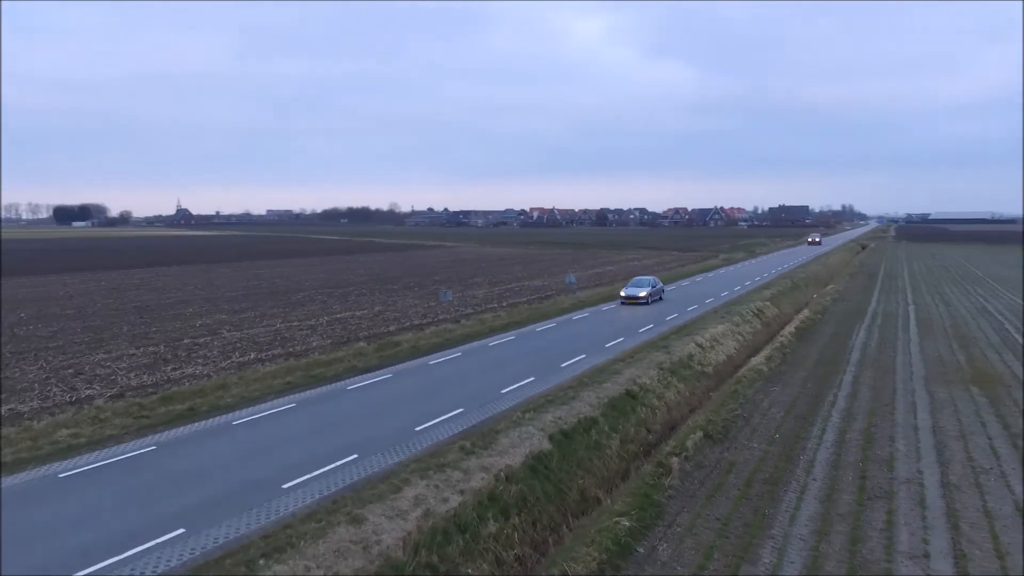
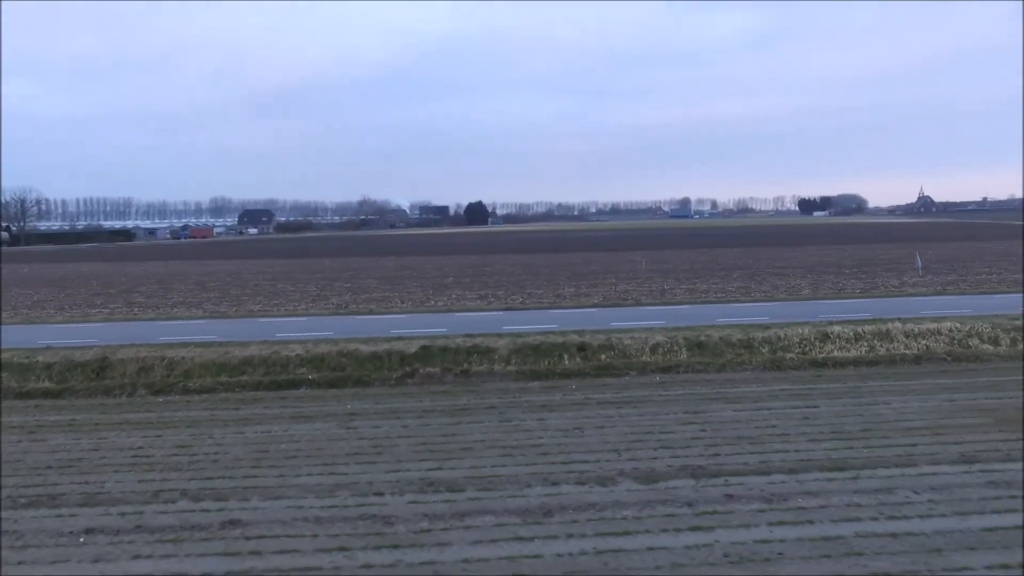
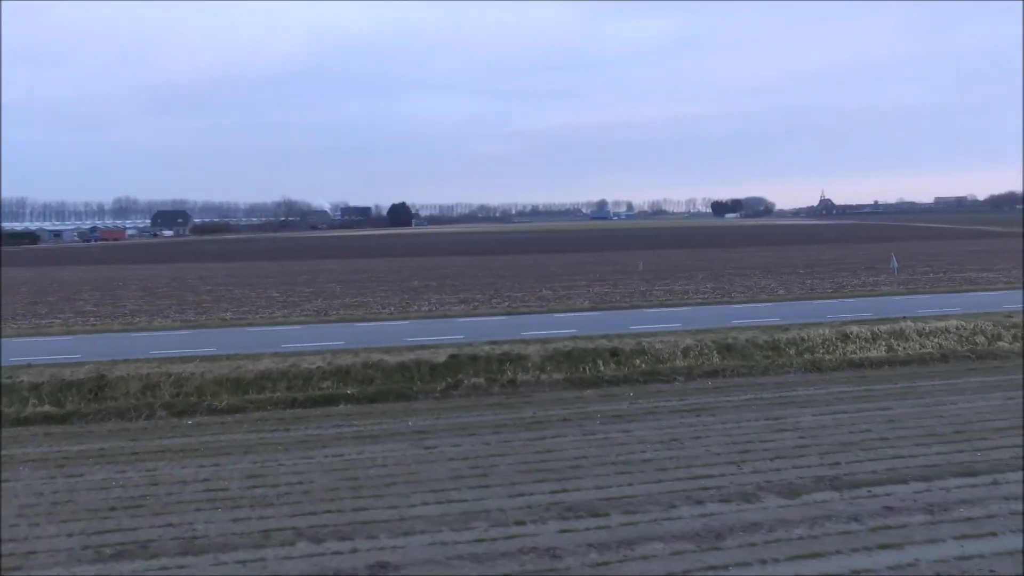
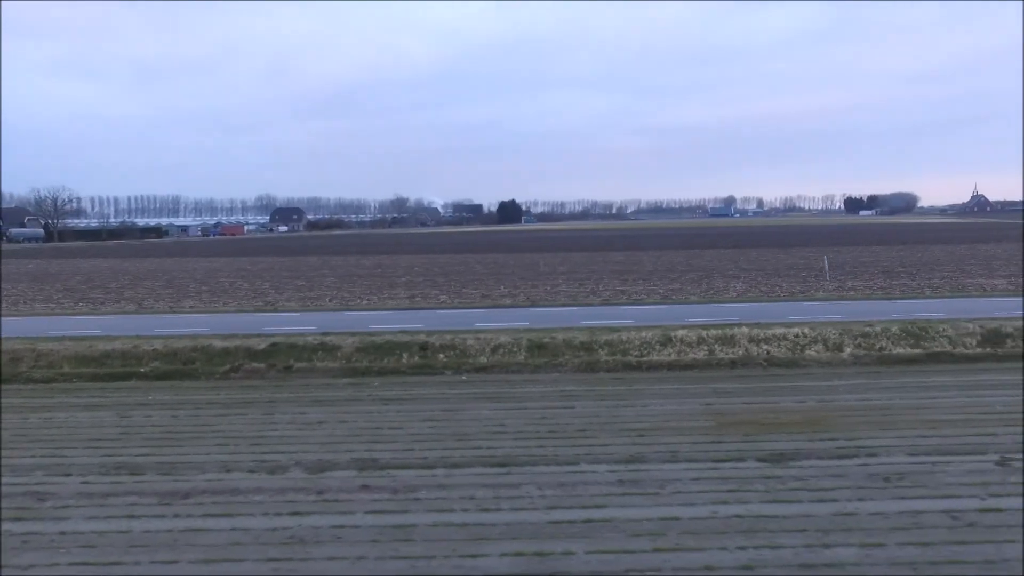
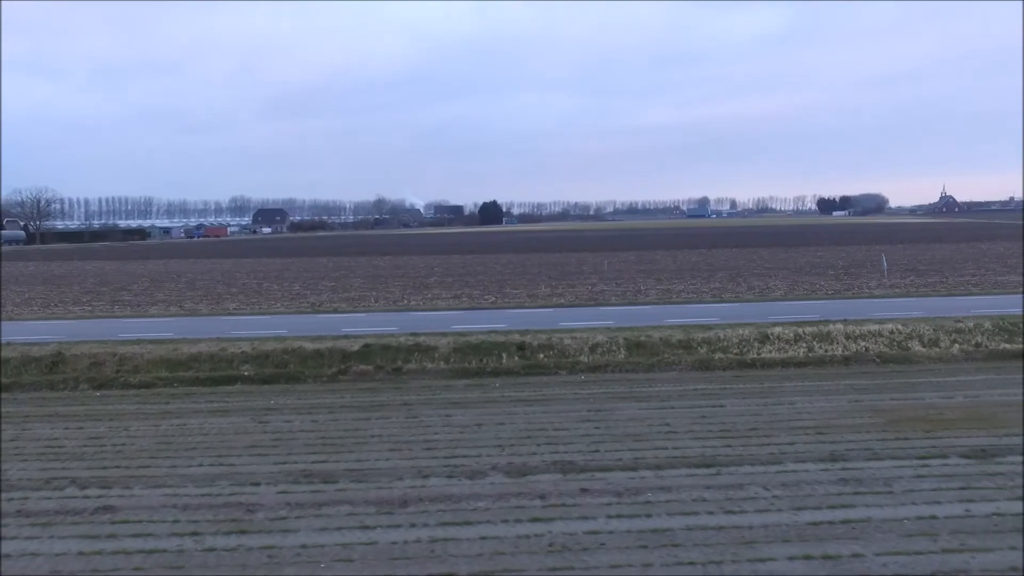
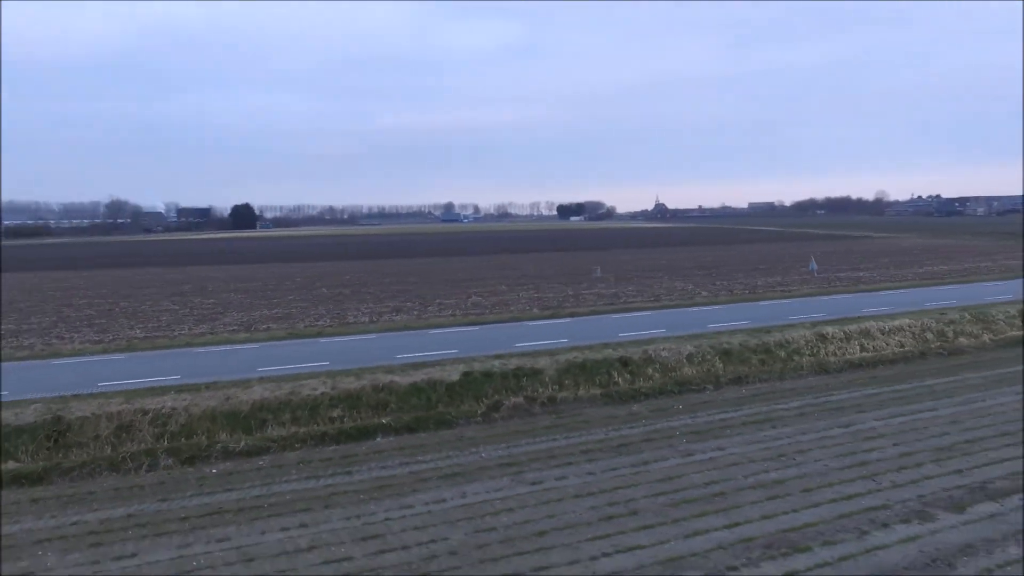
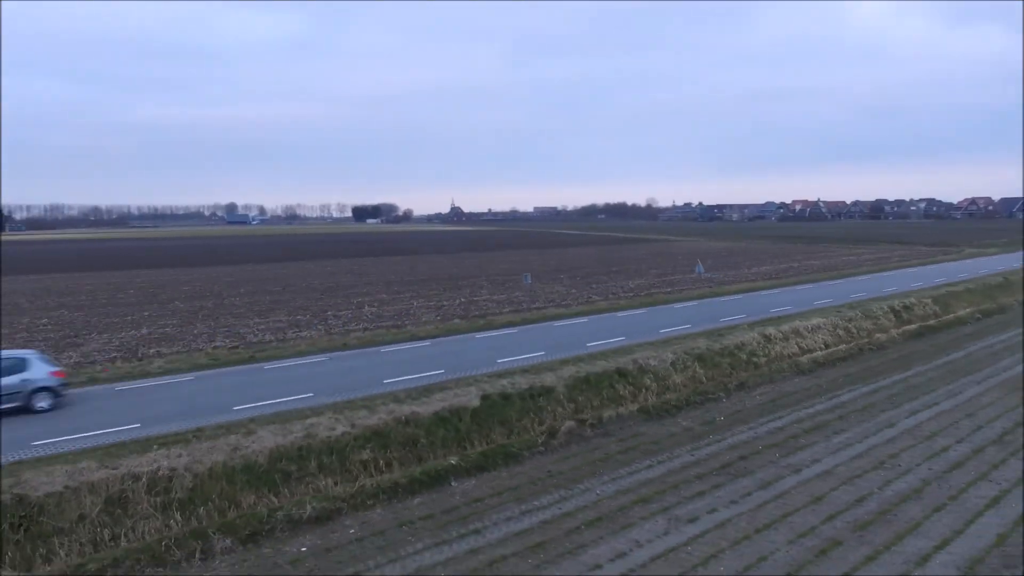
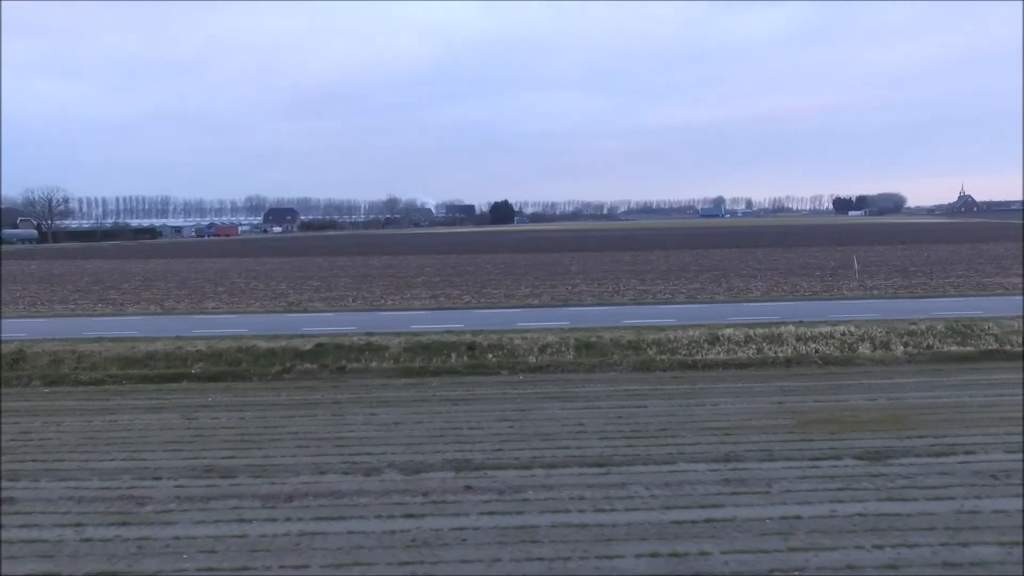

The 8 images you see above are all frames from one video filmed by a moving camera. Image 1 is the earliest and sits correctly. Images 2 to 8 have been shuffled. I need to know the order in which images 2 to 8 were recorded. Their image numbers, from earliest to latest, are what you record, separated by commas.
7, 6, 3, 2, 5, 8, 4
